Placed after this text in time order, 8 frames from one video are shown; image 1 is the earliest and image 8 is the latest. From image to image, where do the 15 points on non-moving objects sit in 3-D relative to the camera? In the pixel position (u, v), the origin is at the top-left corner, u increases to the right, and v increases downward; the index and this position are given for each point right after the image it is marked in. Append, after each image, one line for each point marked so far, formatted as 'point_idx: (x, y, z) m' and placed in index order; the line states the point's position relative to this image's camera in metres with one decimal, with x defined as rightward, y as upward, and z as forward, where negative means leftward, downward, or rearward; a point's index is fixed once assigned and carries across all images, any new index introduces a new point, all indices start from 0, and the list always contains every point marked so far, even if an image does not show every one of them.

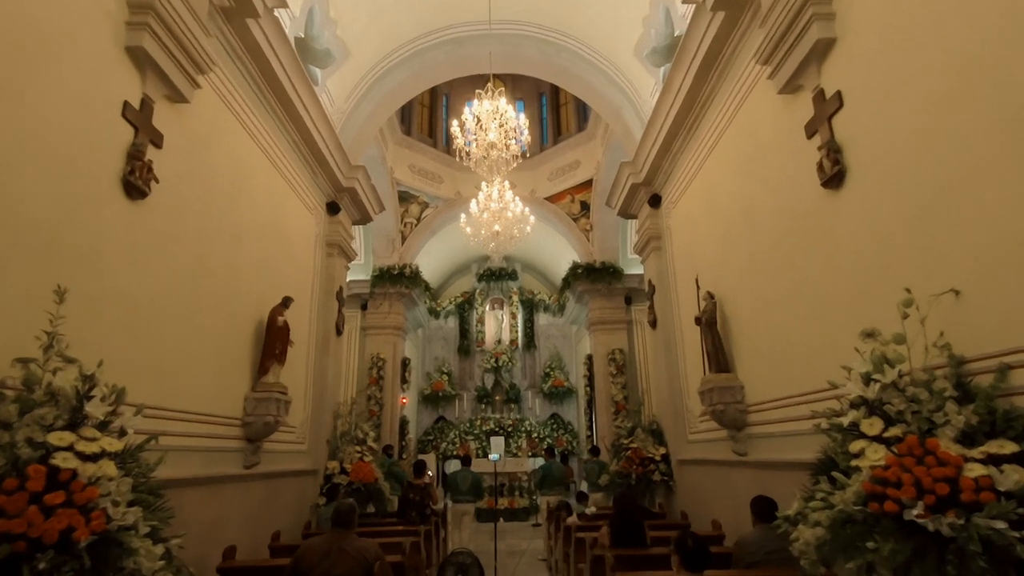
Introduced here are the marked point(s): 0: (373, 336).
0: (-2.8, -1.0, +10.7) m
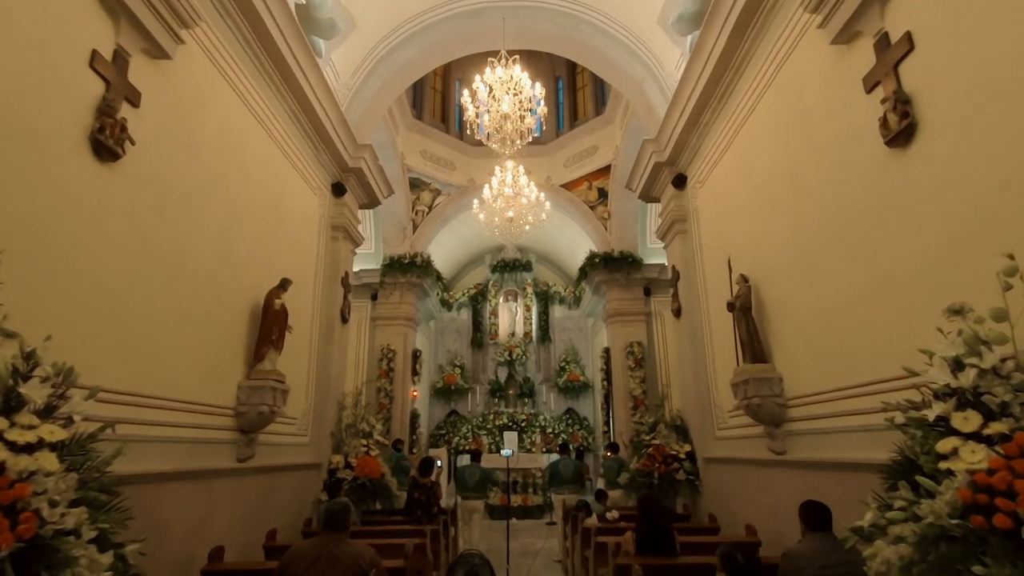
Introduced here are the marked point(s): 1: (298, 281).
0: (-2.5, -0.8, +10.4) m
1: (-2.1, +0.1, +5.3) m
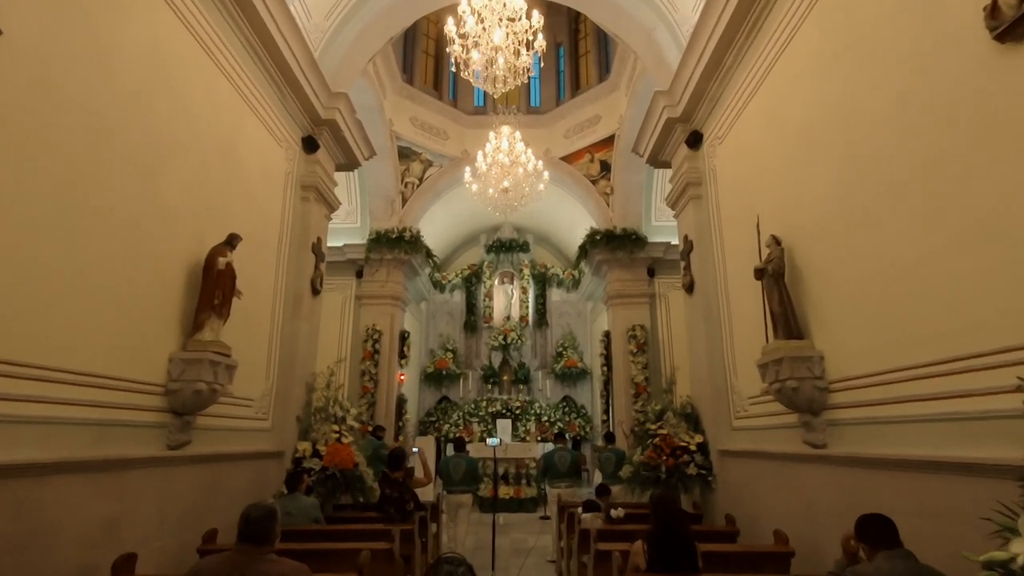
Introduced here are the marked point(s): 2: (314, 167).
0: (-2.6, -0.3, +9.7) m
1: (-2.2, +0.4, +4.6) m
2: (-2.1, +1.3, +5.7) m
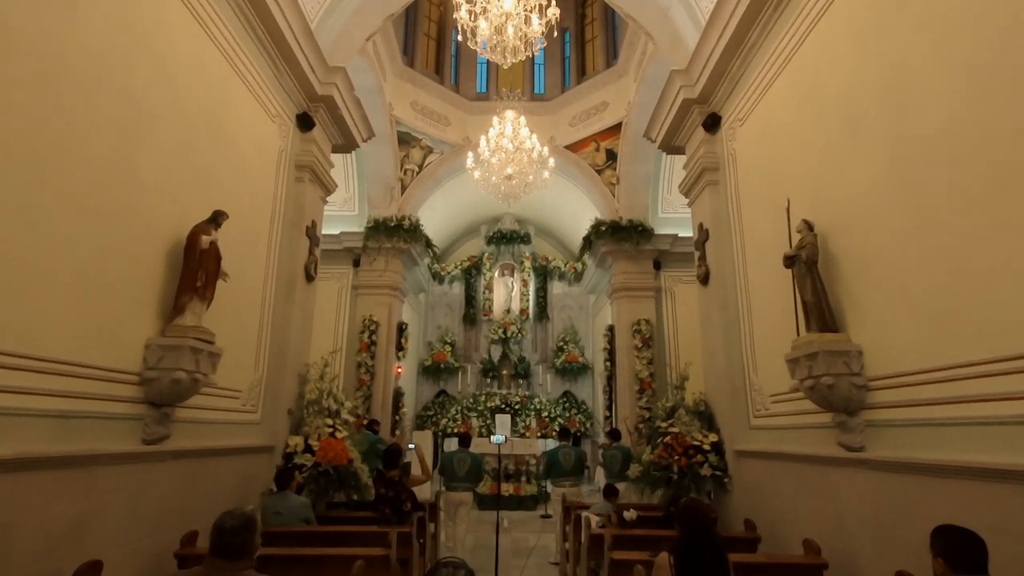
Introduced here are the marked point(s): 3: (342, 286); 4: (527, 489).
0: (-2.6, -0.1, +9.4) m
1: (-2.1, +0.5, +4.3) m
2: (-2.0, +1.4, +5.4) m
3: (-3.0, 0.0, +9.5) m
4: (+0.2, -3.2, +8.5) m
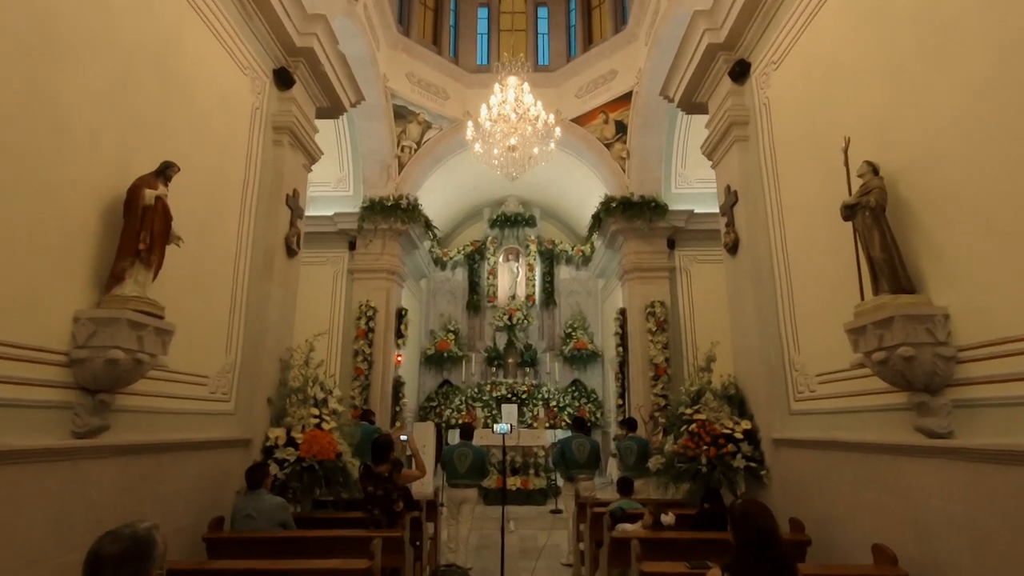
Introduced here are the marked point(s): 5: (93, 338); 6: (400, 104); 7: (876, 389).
0: (-2.5, +0.1, +8.9) m
1: (-2.1, +0.7, +3.7) m
2: (-2.0, +1.6, +4.8) m
3: (-2.9, +0.3, +9.0) m
4: (+0.4, -2.9, +8.0) m
5: (-2.0, -0.2, +2.6) m
6: (-2.0, +3.2, +9.4) m
7: (+2.0, -0.6, +3.0) m
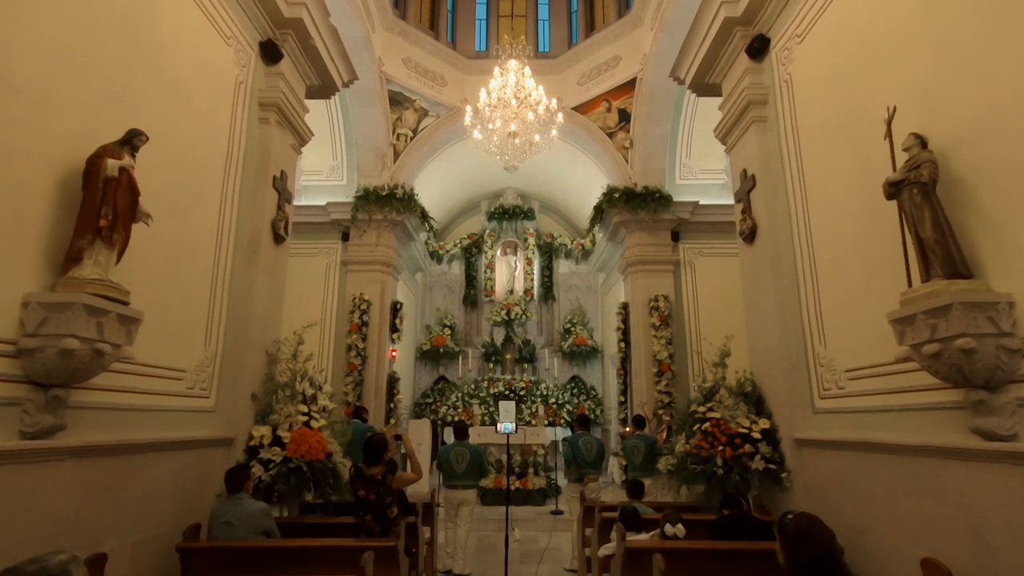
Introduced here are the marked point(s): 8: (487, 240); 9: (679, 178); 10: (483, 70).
0: (-2.5, +0.3, +8.5) m
1: (-2.1, +0.8, +3.4) m
2: (-2.0, +1.7, +4.5) m
3: (-2.9, +0.4, +8.6) m
4: (+0.3, -2.8, +7.7) m
5: (-2.0, -0.2, +2.3) m
6: (-2.0, +3.3, +9.1) m
7: (+2.0, -0.5, +2.7) m
8: (-0.6, +1.1, +12.4) m
9: (+2.7, +1.8, +8.7) m
10: (-0.5, +4.0, +9.9) m
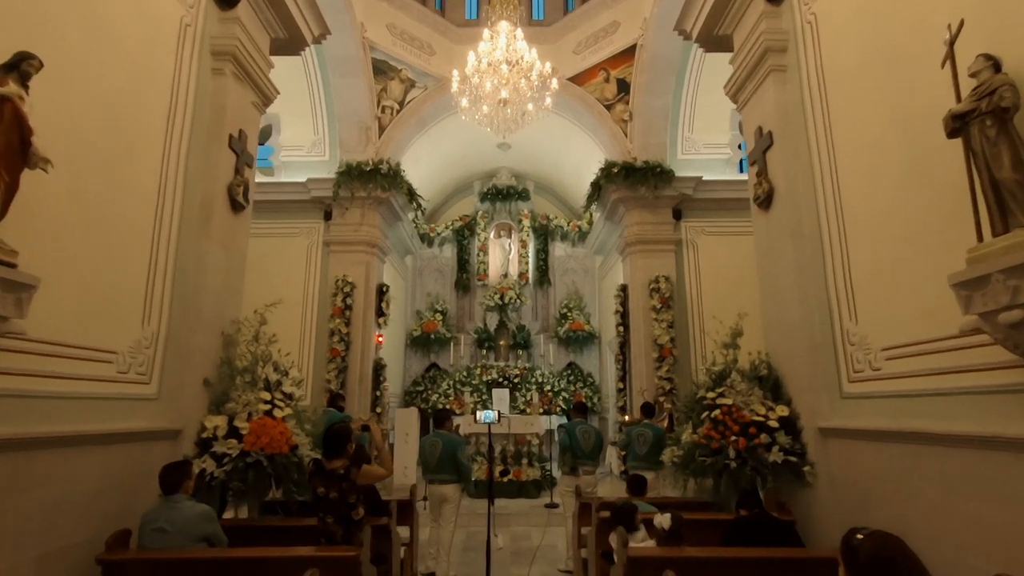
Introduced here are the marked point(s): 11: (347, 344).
0: (-2.6, +0.5, +8.0) m
1: (-2.2, +1.0, +2.9) m
2: (-2.1, +1.9, +4.0) m
3: (-3.1, +0.7, +8.1) m
4: (+0.2, -2.5, +7.3) m
5: (-2.1, 0.0, +1.8) m
6: (-2.1, +3.6, +8.5) m
7: (+2.0, -0.3, +2.3) m
8: (-0.7, +1.5, +11.9) m
9: (+2.6, +2.1, +8.2) m
10: (-0.7, +4.3, +9.4) m
11: (-2.4, -0.8, +7.6) m
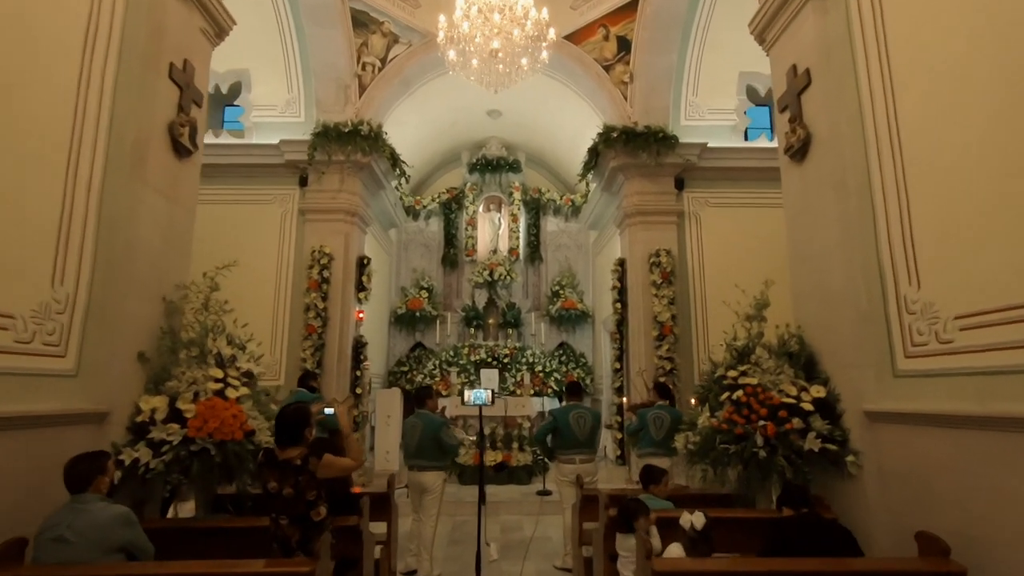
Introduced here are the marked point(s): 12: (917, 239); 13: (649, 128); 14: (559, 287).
0: (-2.7, +0.9, +7.4) m
1: (-2.2, +1.2, +2.3) m
2: (-2.1, +2.2, +3.3) m
3: (-3.2, +1.1, +7.5) m
4: (+0.1, -2.2, +6.9) m
5: (-2.1, +0.2, +1.2) m
6: (-2.2, +4.0, +7.8) m
7: (+2.0, -0.1, +1.8) m
8: (-0.9, +2.0, +11.3) m
9: (+2.5, +2.5, +7.6) m
10: (-0.8, +4.8, +8.6) m
11: (-2.5, -0.4, +7.0) m
12: (+2.0, +0.2, +2.6) m
13: (+1.9, +2.2, +7.3) m
14: (+1.0, 0.0, +10.8) m
